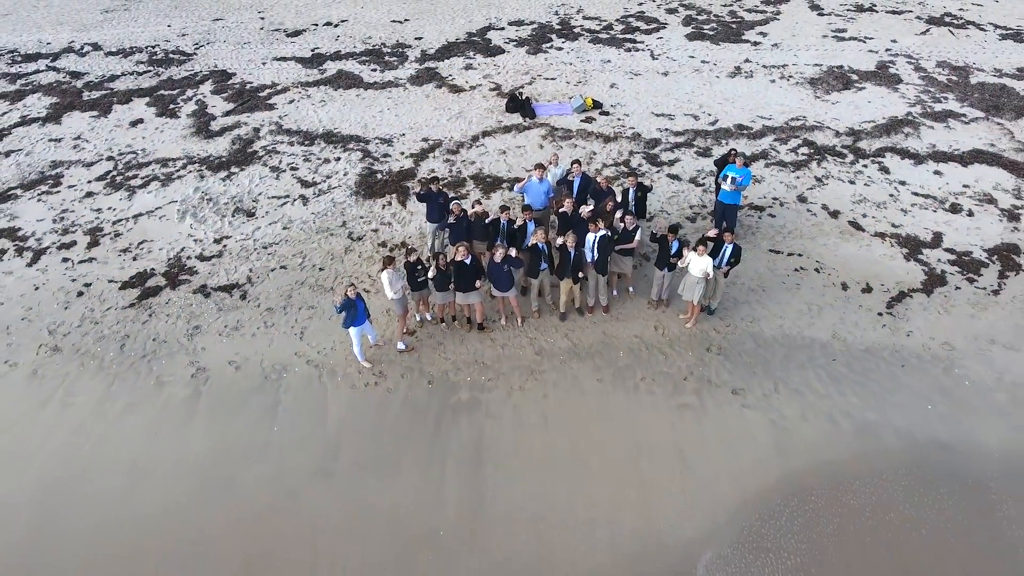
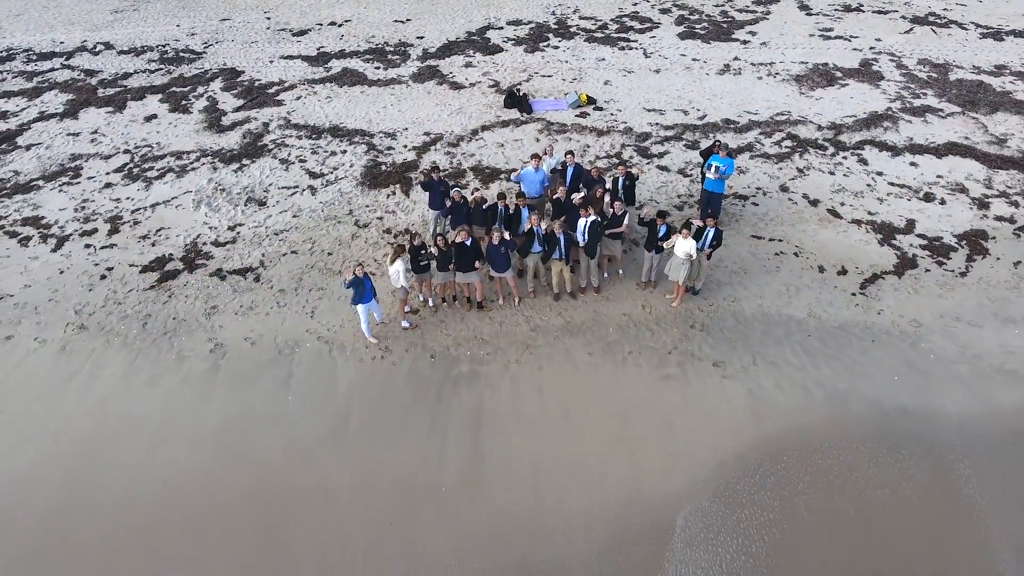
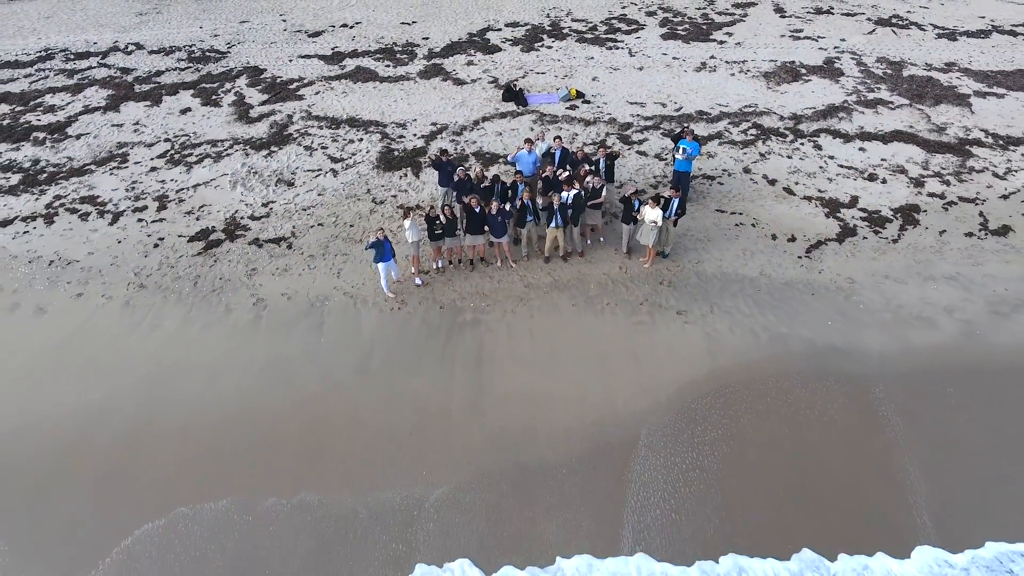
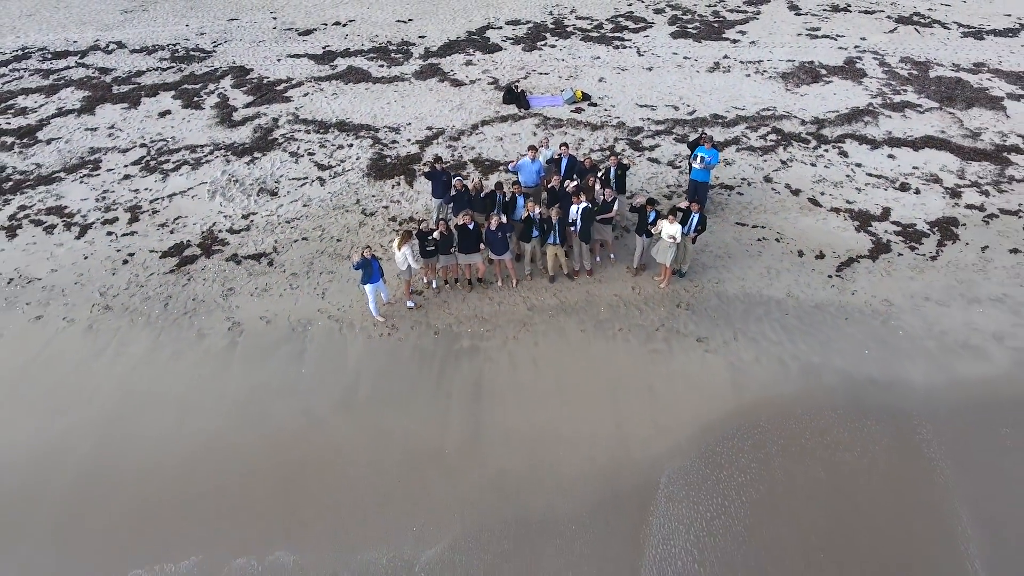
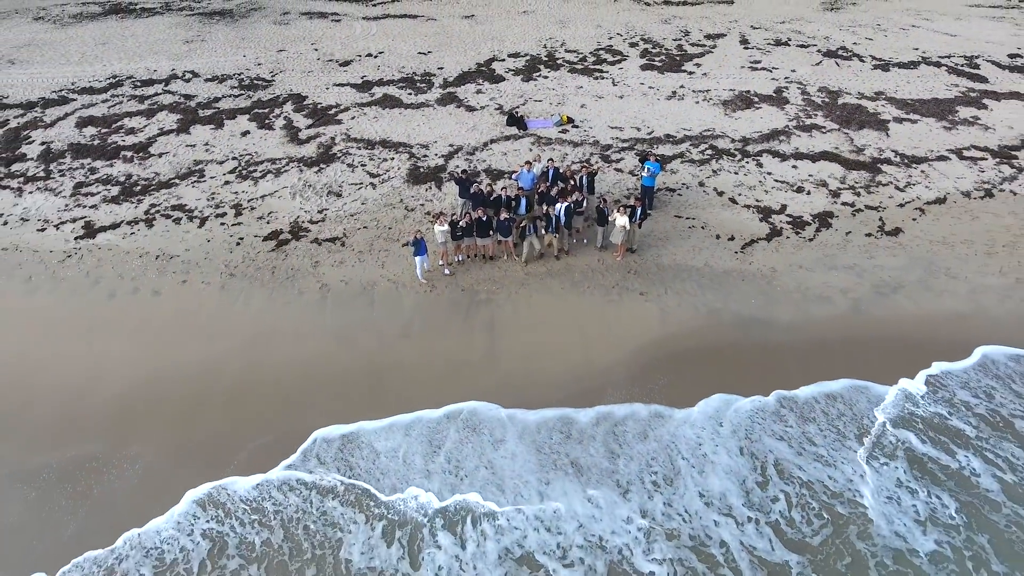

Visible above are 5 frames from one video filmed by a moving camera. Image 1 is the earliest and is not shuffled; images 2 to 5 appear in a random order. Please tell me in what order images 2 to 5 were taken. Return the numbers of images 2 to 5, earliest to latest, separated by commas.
2, 4, 3, 5
